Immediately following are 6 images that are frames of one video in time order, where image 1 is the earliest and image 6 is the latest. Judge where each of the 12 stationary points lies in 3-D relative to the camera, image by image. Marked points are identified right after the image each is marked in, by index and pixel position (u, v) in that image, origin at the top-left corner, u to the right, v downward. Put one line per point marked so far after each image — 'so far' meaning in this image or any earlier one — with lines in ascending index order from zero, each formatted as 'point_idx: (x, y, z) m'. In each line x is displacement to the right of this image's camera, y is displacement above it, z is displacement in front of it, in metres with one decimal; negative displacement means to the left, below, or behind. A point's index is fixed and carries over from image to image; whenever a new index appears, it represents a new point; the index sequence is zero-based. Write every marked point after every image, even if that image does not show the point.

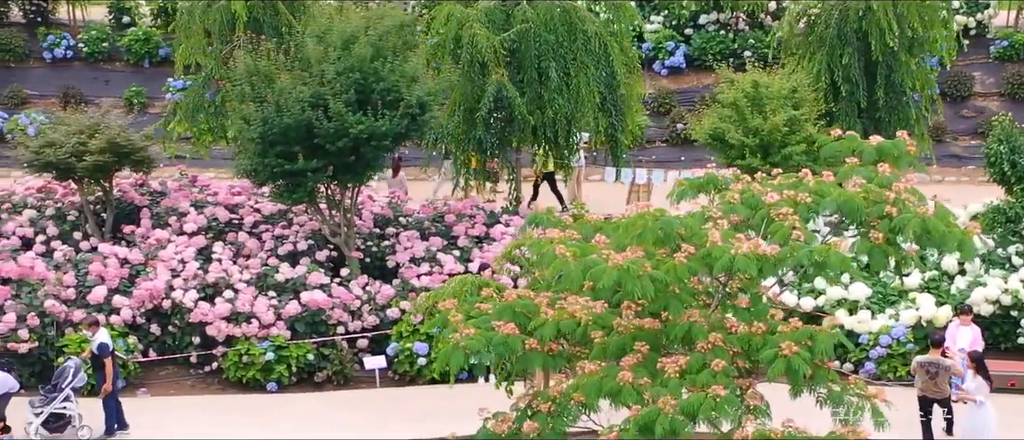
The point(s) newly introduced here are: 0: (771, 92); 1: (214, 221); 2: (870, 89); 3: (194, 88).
0: (+1.5, +0.7, +10.8) m
1: (-1.8, 0.0, +11.4) m
2: (+2.3, +0.8, +11.6) m
3: (-2.1, +0.9, +12.2) m
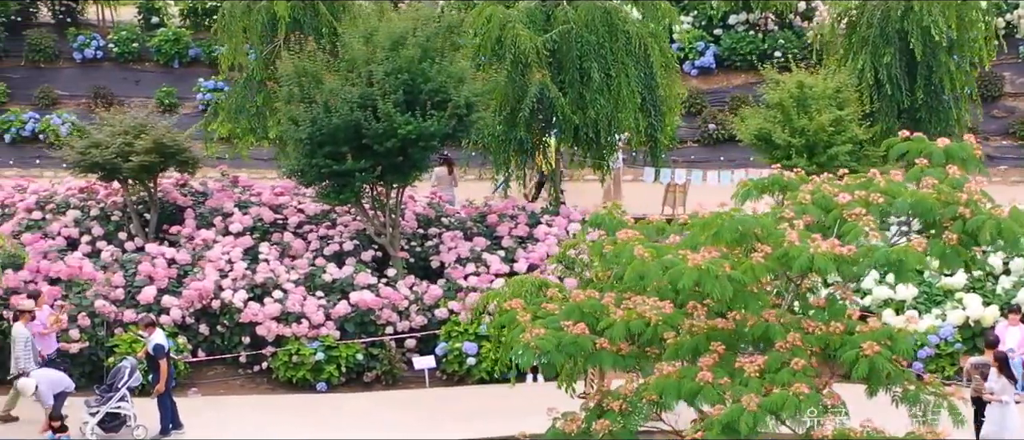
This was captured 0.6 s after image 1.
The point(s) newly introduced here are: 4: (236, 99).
0: (+1.8, +0.7, +10.9) m
1: (-1.6, 0.0, +11.4) m
2: (+2.5, +0.8, +11.7) m
3: (-1.8, +0.9, +12.2) m
4: (-1.8, +0.8, +12.3) m
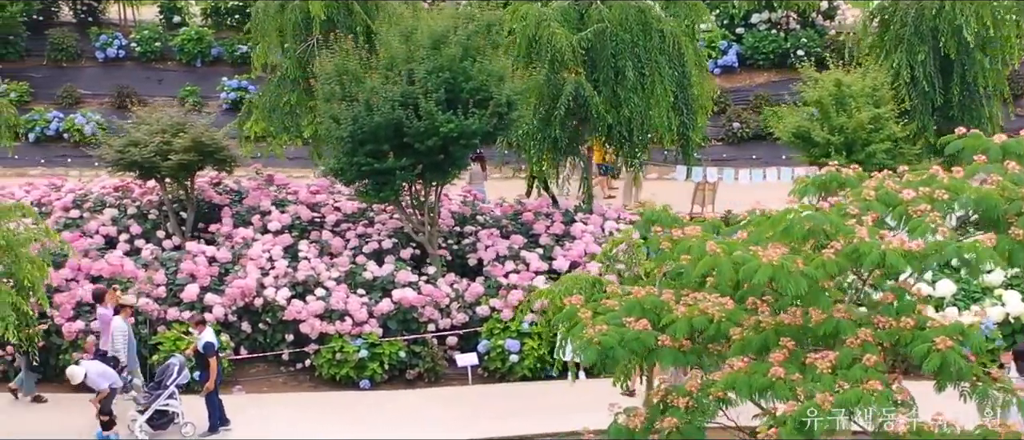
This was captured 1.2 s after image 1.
0: (+2.0, +0.8, +11.0) m
1: (-1.3, 0.0, +11.5) m
2: (+2.8, +0.8, +11.8) m
3: (-1.6, +0.9, +12.3) m
4: (-1.6, +0.8, +12.3) m
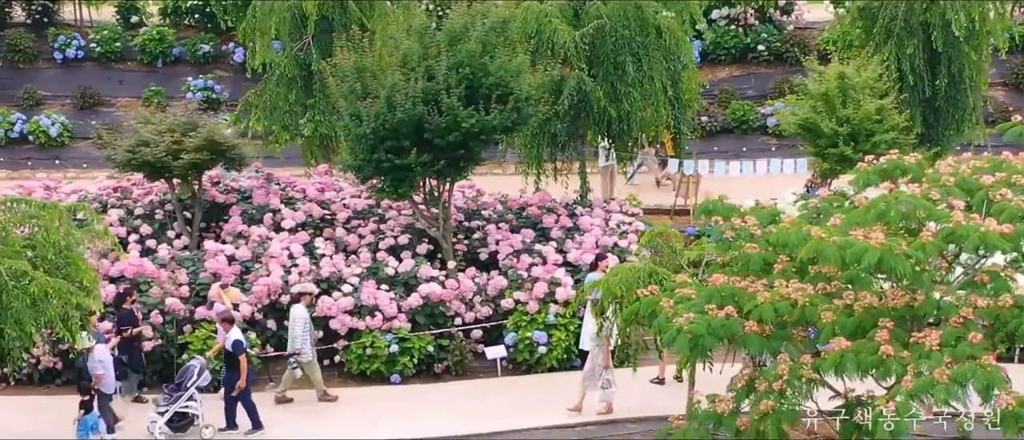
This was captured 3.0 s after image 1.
0: (+2.1, +0.8, +11.3) m
1: (-1.3, 0.0, +11.5) m
2: (+2.8, +0.9, +12.2) m
3: (-1.6, +0.9, +12.3) m
4: (-1.6, +0.8, +12.3) m
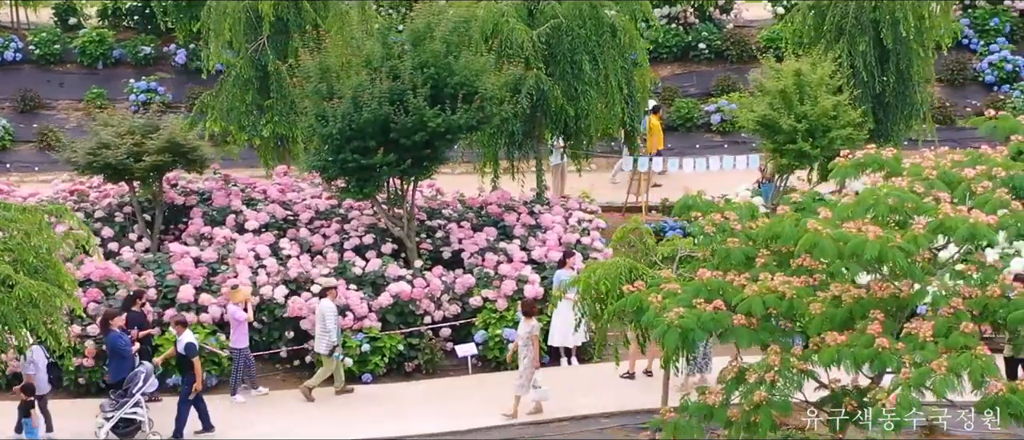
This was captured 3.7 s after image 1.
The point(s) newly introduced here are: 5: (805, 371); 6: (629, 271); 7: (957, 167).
0: (+1.9, +0.9, +11.5) m
1: (-1.5, 0.0, +11.5) m
2: (+2.5, +1.0, +12.4) m
3: (-1.9, +0.9, +12.2) m
4: (-1.9, +0.8, +12.3) m
5: (+1.3, -0.7, +8.1) m
6: (+0.6, -0.3, +9.3) m
7: (+2.0, +0.2, +8.3) m
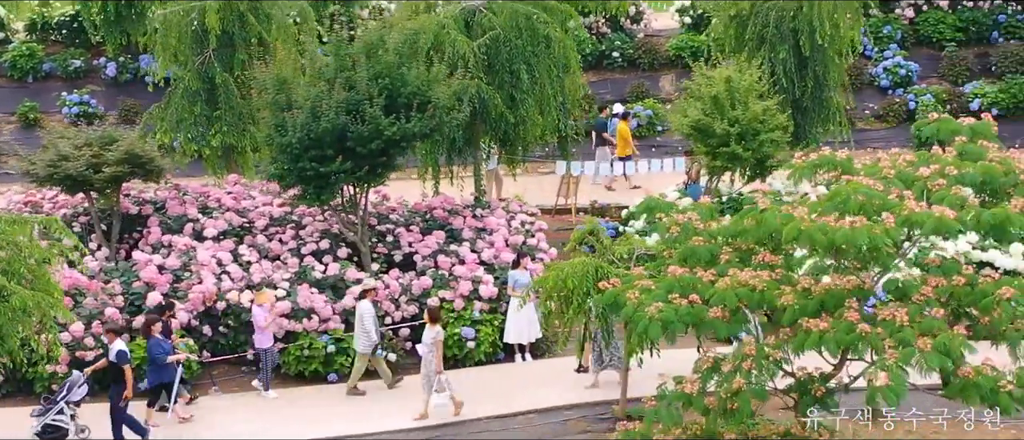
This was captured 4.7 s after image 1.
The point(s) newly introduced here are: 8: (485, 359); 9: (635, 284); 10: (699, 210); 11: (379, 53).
0: (+1.5, +0.9, +12.2) m
1: (-1.8, 0.0, +11.8) m
2: (+2.0, +1.0, +13.1) m
3: (-2.3, +0.8, +12.6) m
4: (-2.3, +0.8, +12.6) m
5: (+1.3, -0.7, +8.8) m
6: (+0.5, -0.3, +9.8) m
7: (+1.9, +0.3, +9.0) m
8: (-0.2, -0.9, +11.4) m
9: (+0.6, -0.3, +9.3) m
10: (+1.0, +0.1, +9.9) m
11: (-0.8, +1.0, +11.6) m
